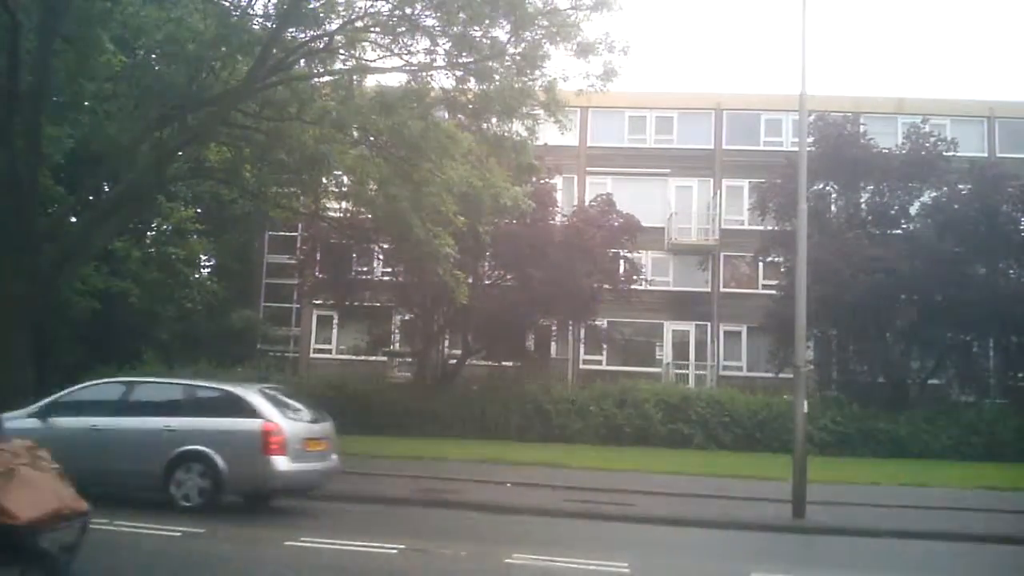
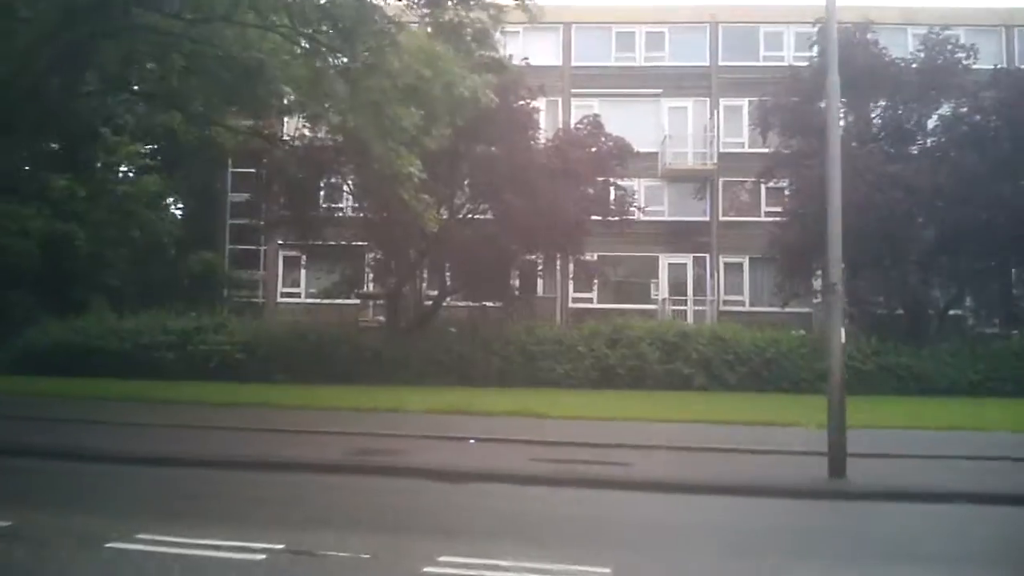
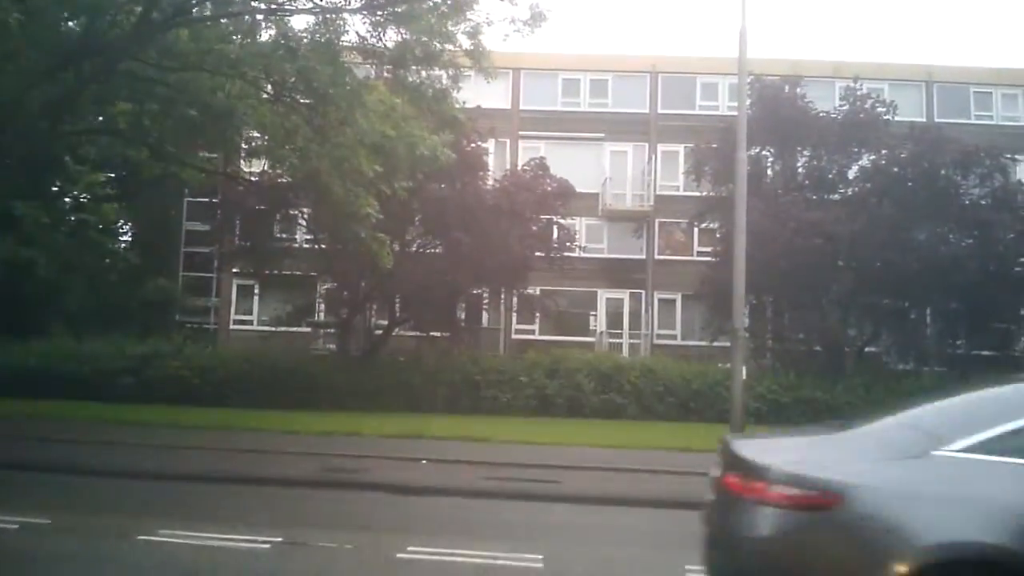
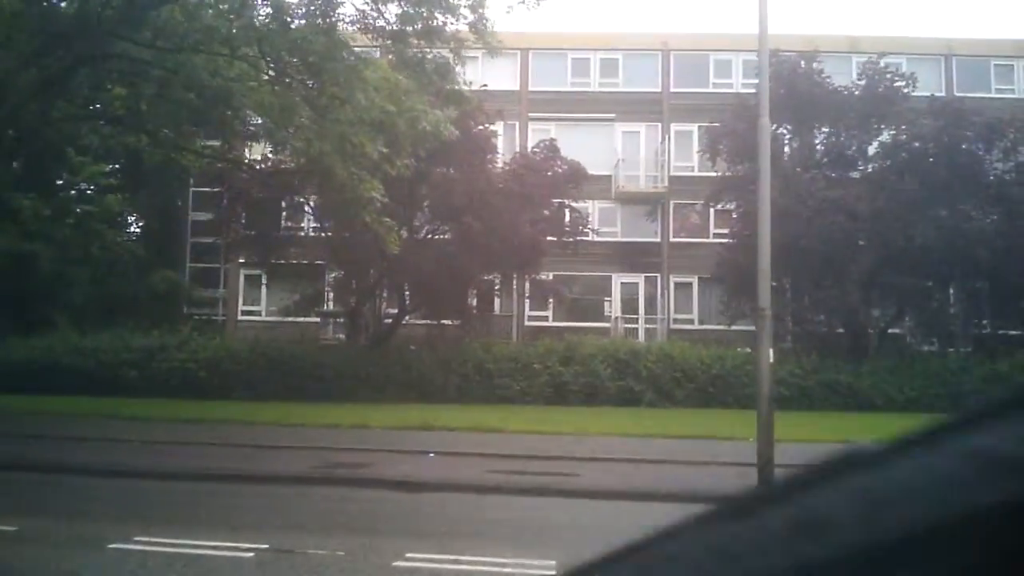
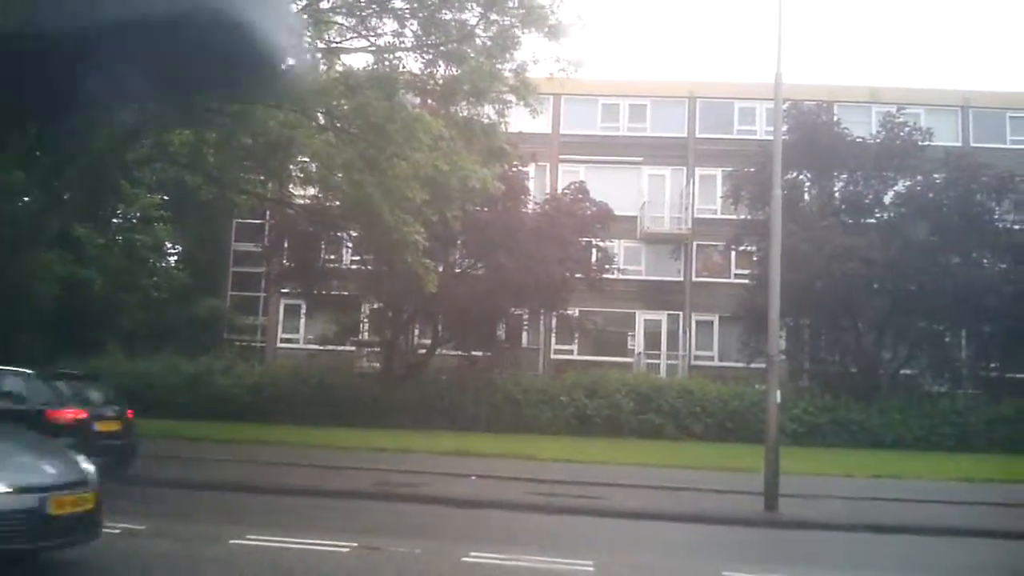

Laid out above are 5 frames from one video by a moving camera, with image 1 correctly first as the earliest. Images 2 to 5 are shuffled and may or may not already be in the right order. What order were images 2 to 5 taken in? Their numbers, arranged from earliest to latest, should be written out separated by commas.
5, 3, 4, 2
